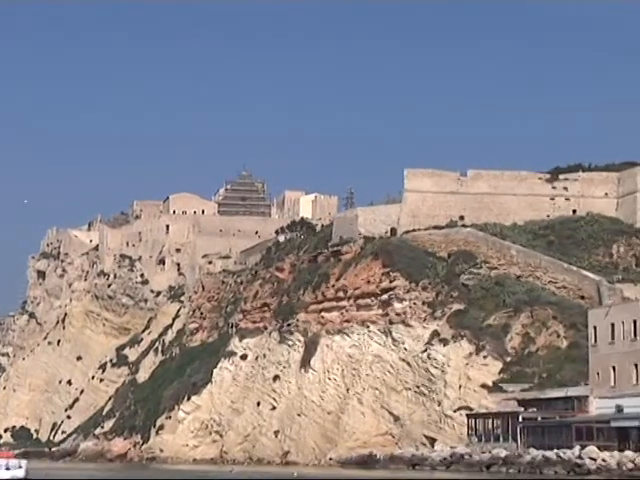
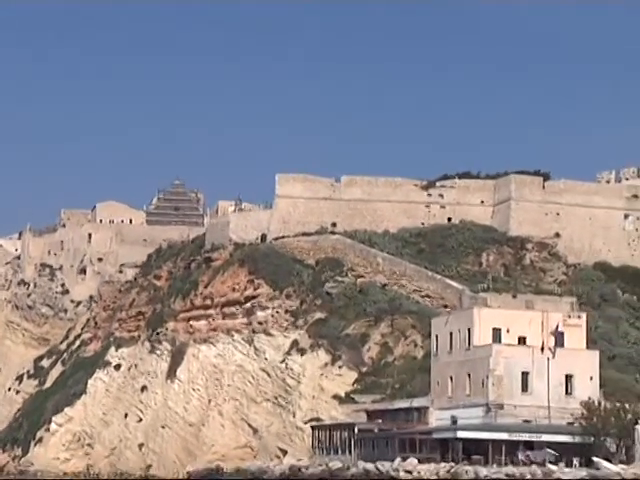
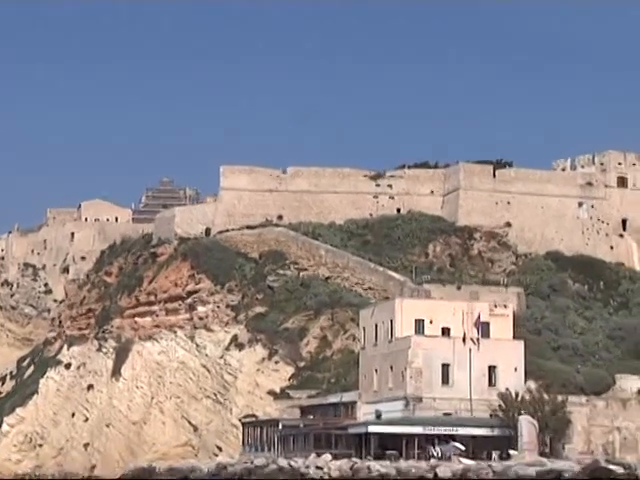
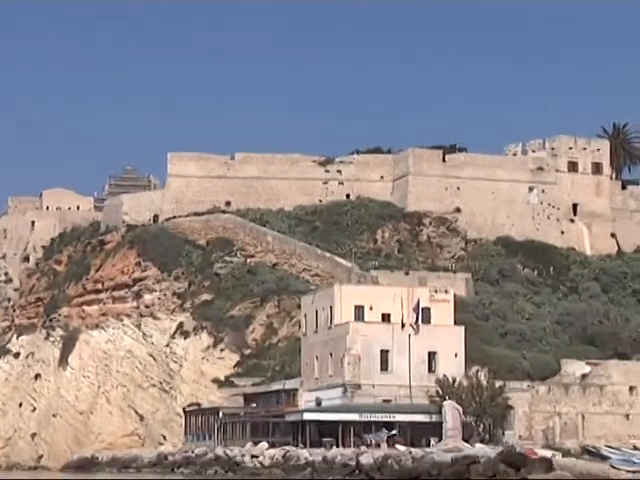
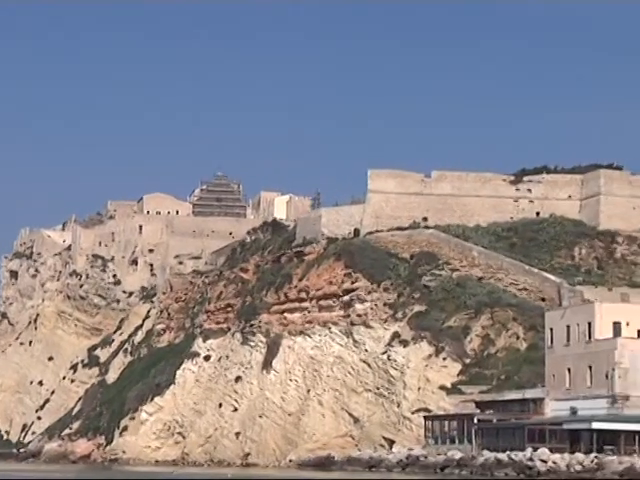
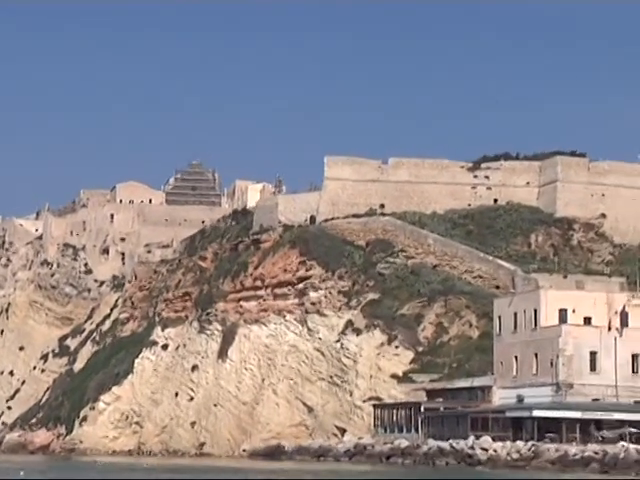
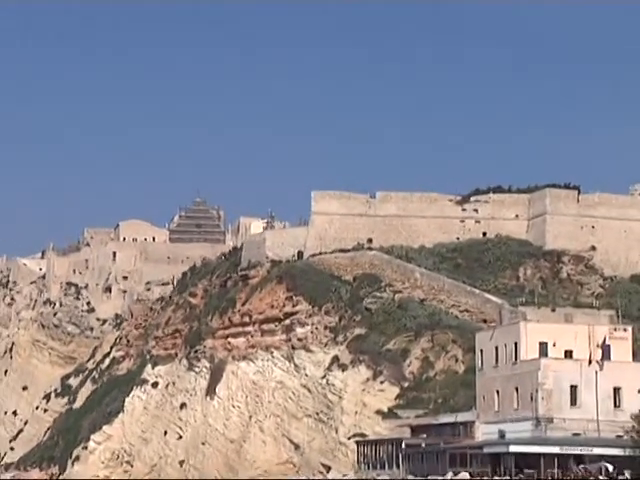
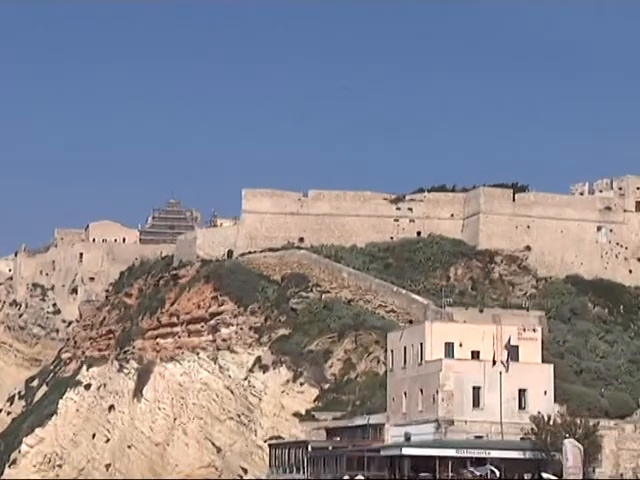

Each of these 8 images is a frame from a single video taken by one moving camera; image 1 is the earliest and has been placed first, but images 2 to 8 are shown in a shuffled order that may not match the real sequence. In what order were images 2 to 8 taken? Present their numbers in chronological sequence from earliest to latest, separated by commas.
5, 6, 7, 2, 8, 3, 4
